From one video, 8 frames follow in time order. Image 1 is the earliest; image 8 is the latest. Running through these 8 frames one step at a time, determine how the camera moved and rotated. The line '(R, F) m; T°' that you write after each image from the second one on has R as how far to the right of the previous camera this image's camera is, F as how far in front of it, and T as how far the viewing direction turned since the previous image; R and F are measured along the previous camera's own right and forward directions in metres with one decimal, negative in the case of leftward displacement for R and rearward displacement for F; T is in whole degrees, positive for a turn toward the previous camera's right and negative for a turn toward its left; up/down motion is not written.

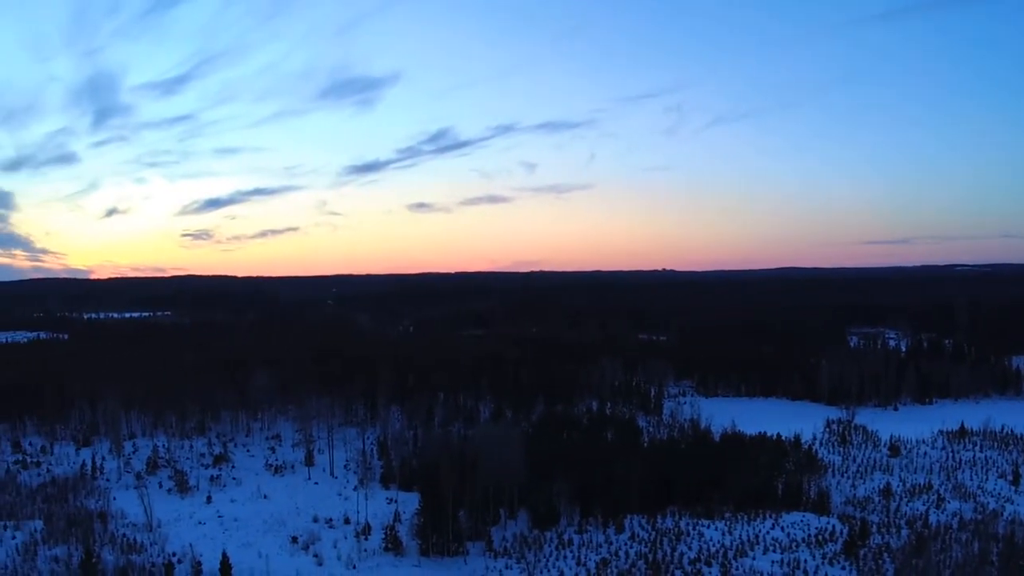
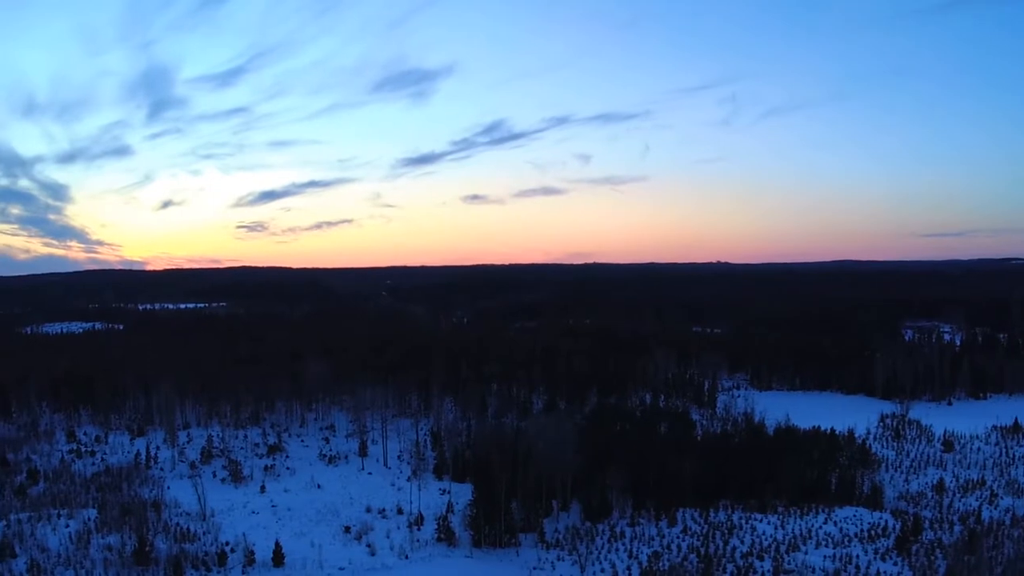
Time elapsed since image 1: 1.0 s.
(-1.1, 0.0) m; -1°
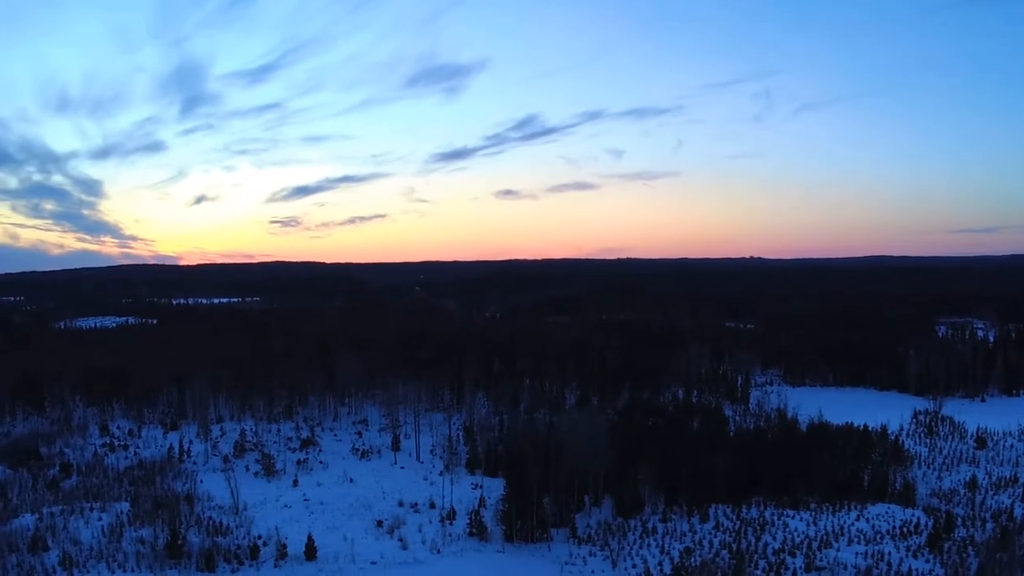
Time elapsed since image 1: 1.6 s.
(-0.6, 0.0) m; 0°
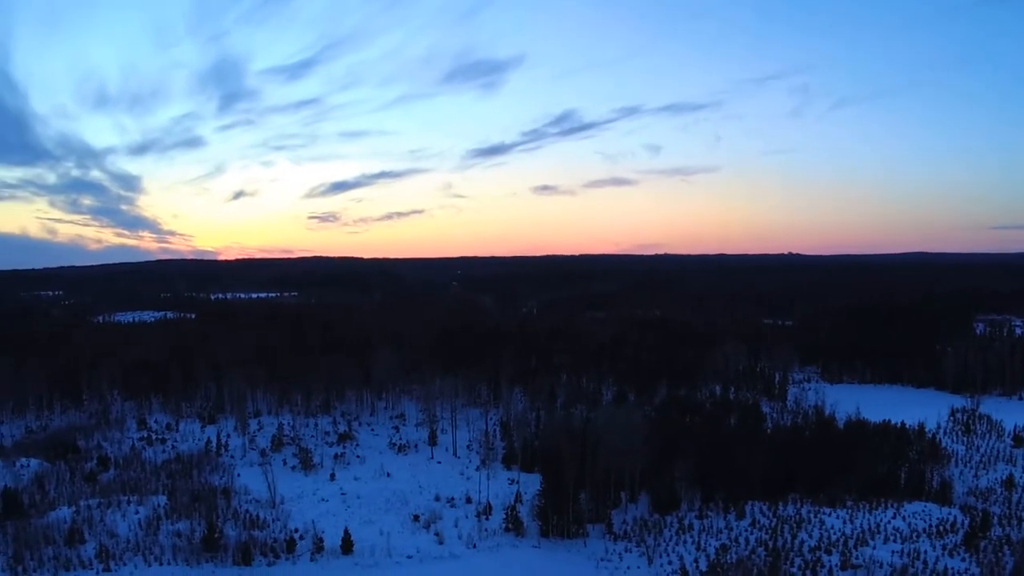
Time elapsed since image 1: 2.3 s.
(-0.7, 0.0) m; -1°
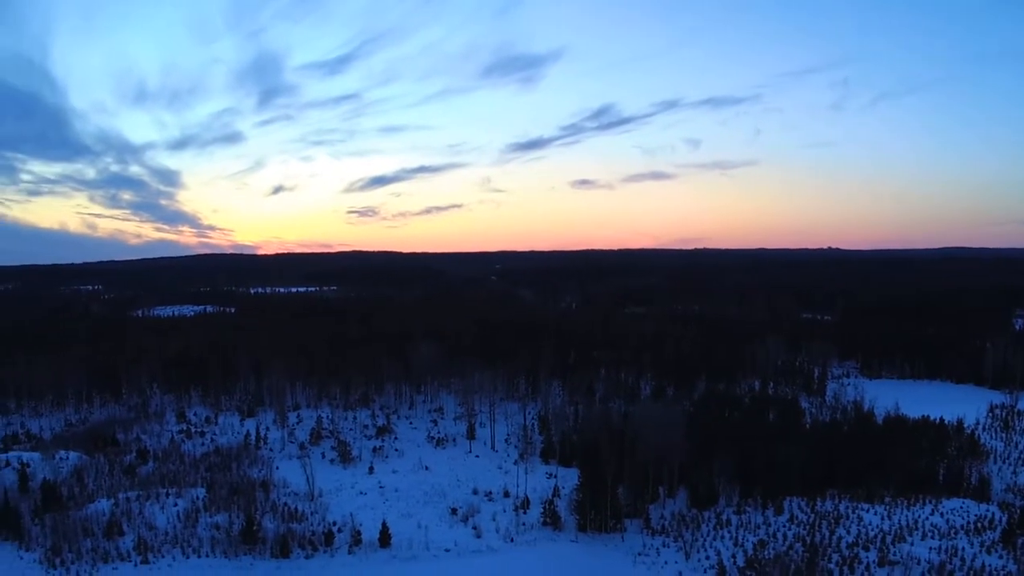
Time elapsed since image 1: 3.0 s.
(-0.7, 0.0) m; -1°
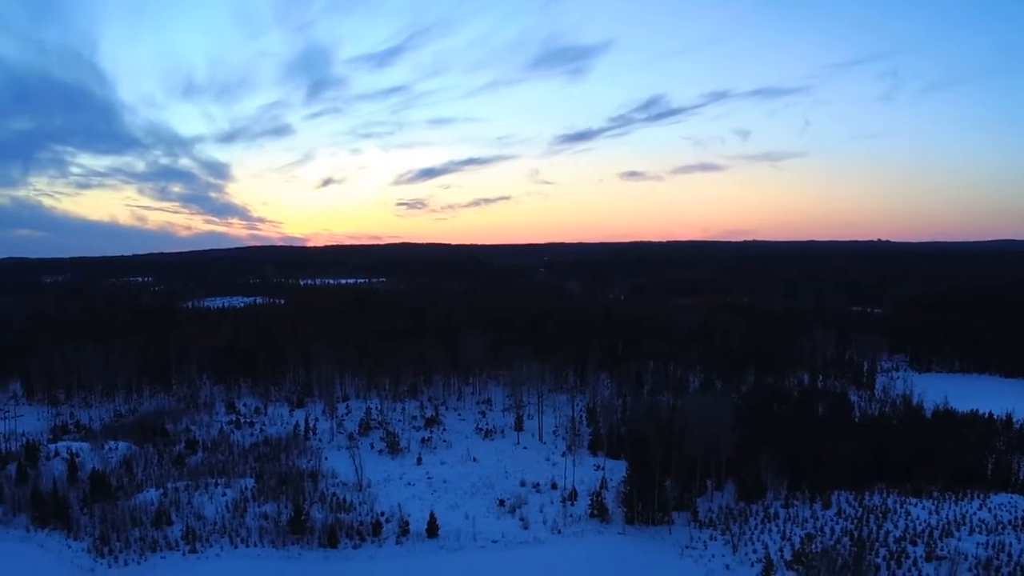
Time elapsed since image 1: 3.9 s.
(-0.9, -0.1) m; -1°
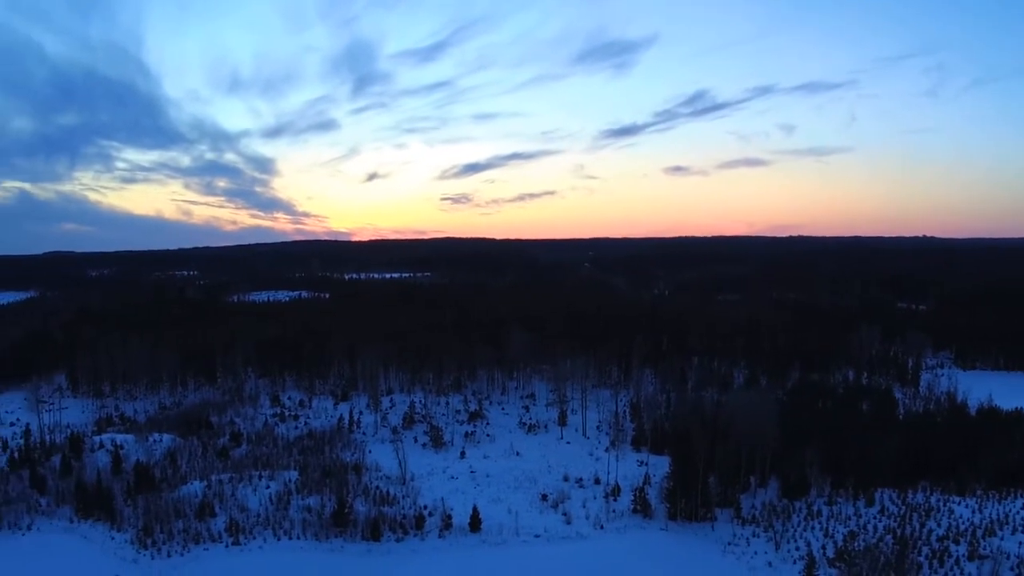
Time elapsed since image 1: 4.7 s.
(-0.8, -0.1) m; -1°
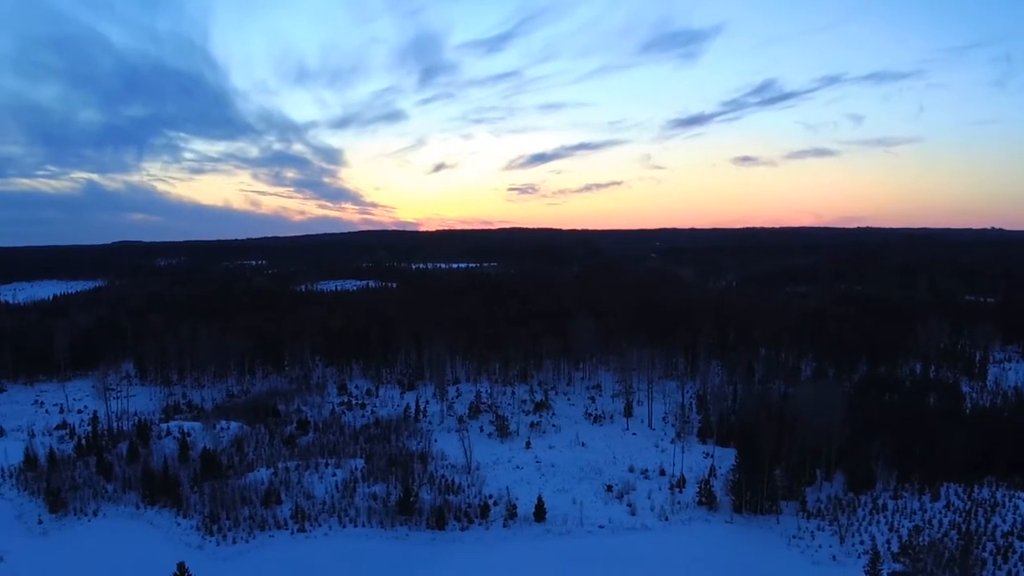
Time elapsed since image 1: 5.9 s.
(-1.3, -0.2) m; -1°
